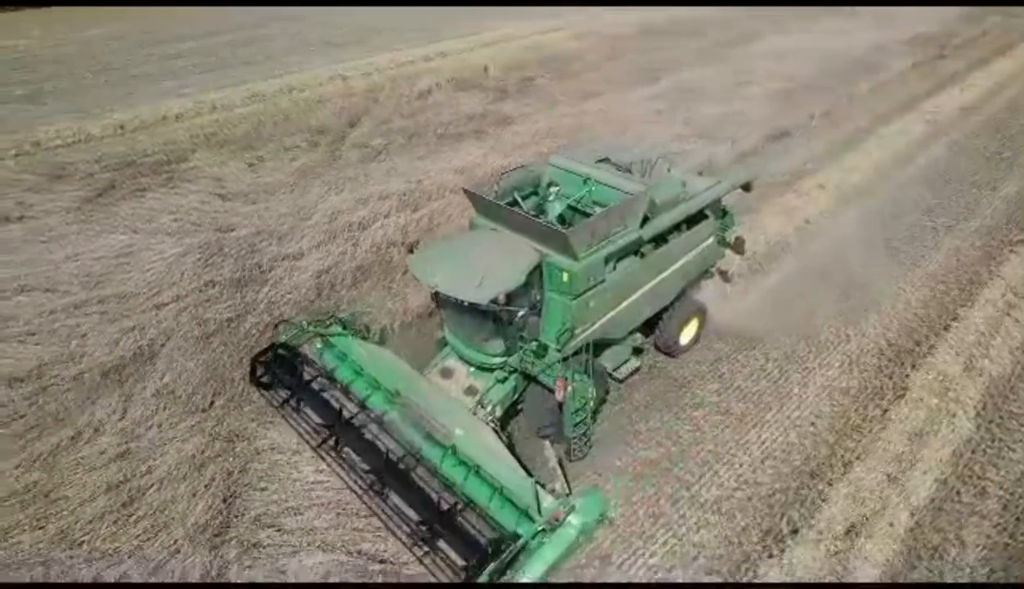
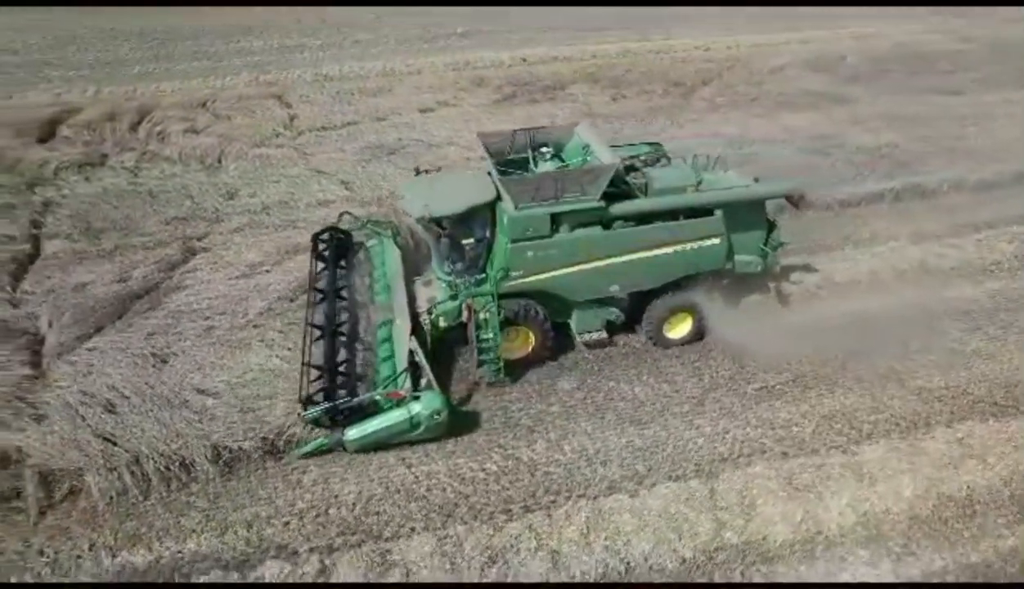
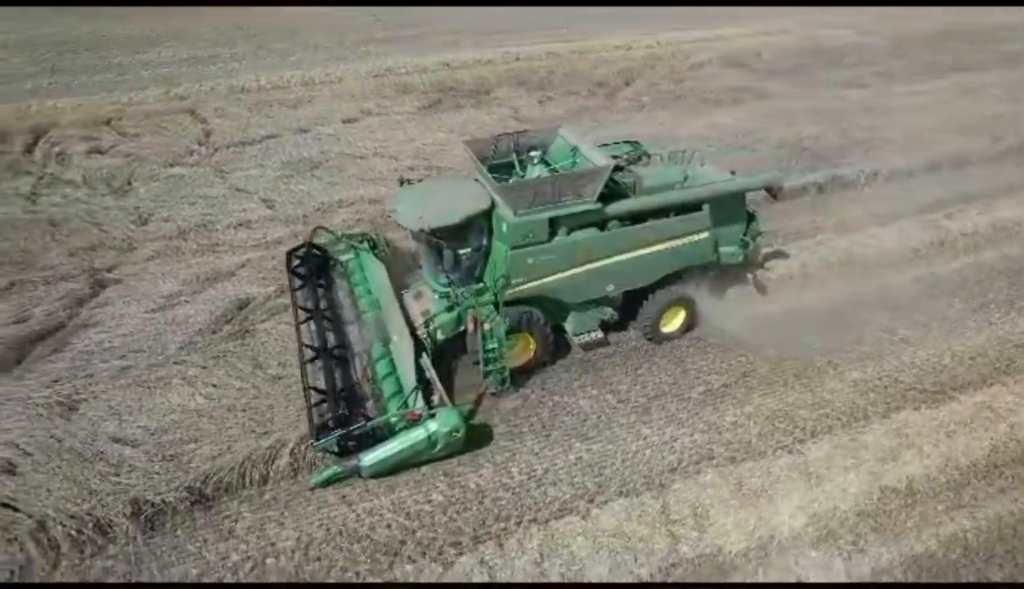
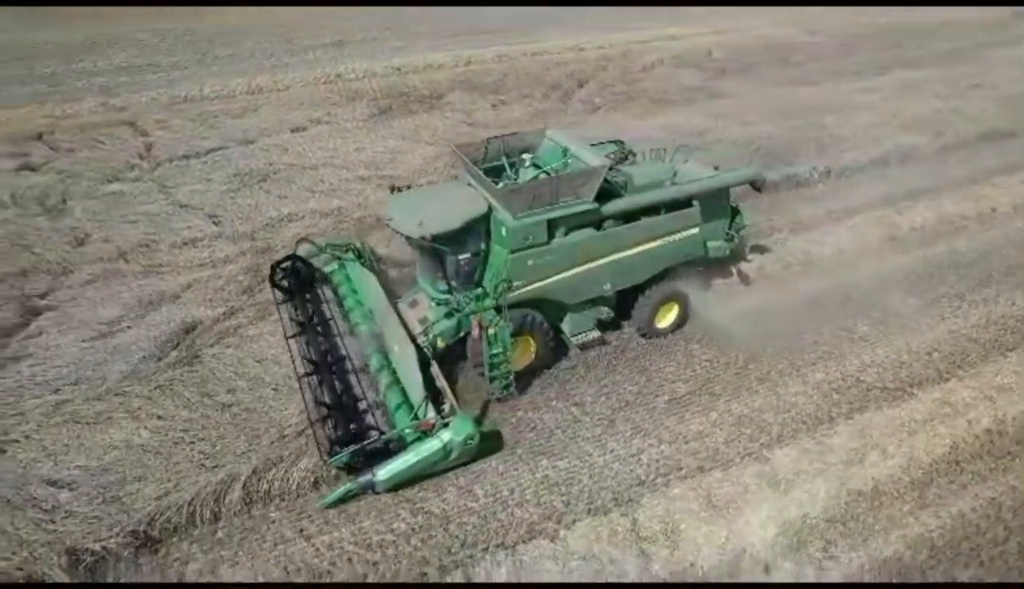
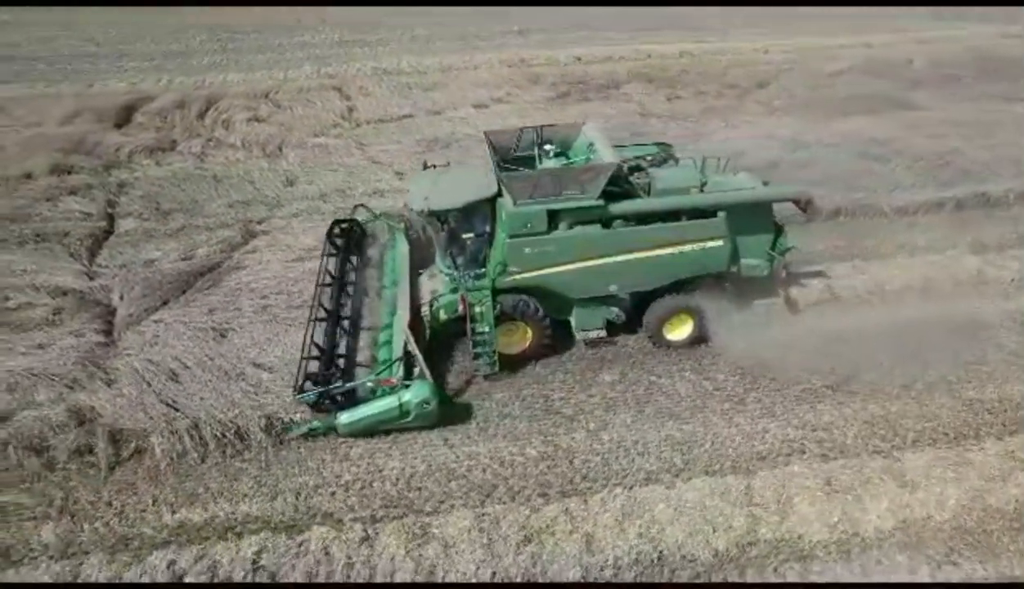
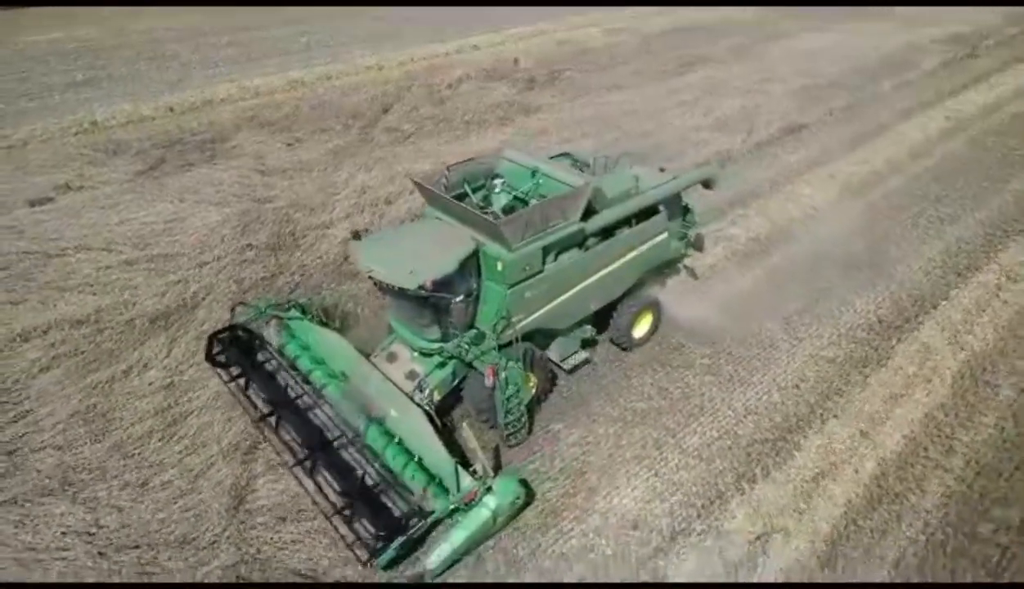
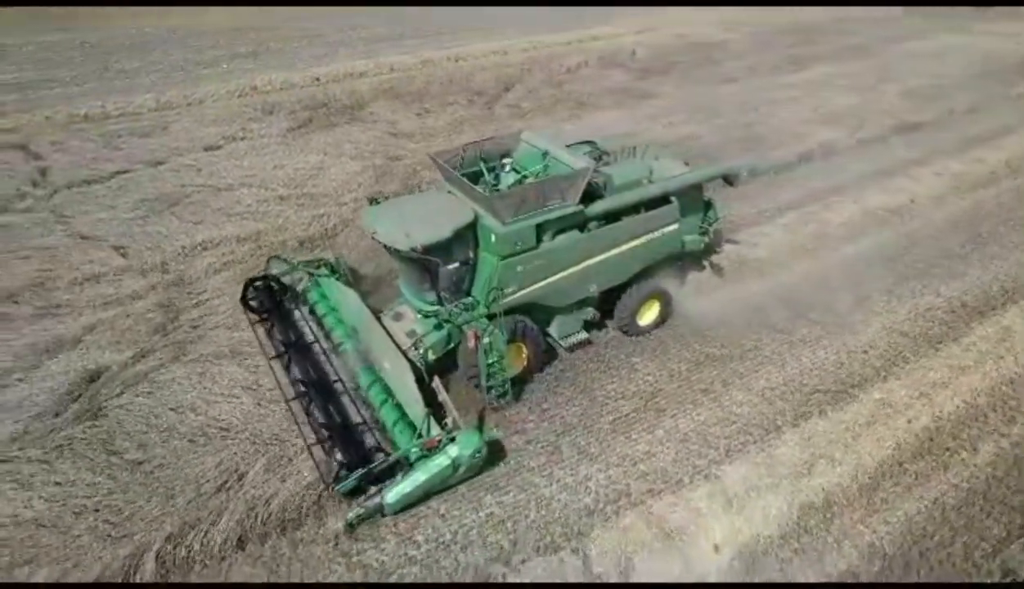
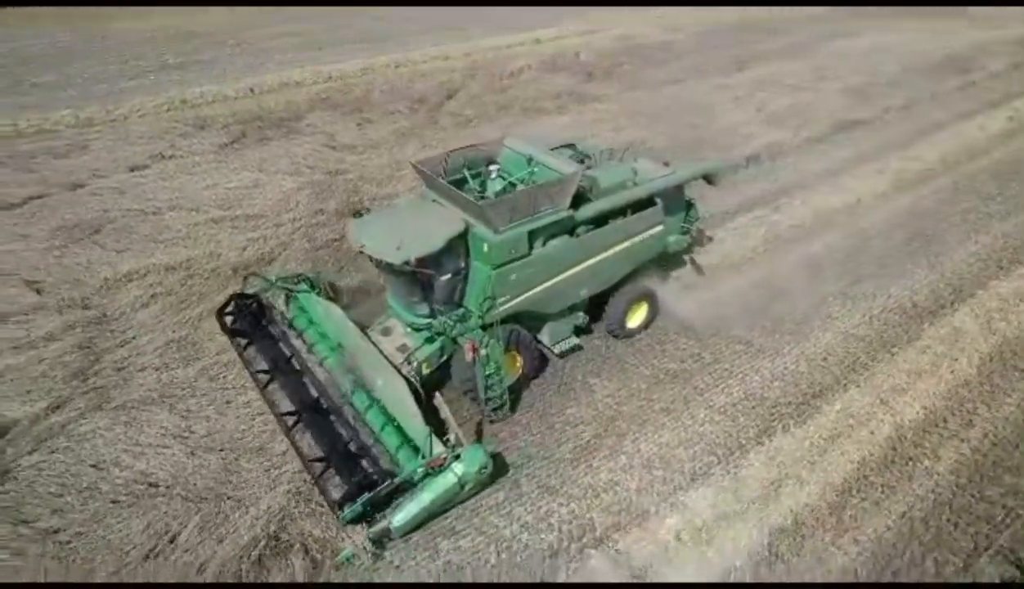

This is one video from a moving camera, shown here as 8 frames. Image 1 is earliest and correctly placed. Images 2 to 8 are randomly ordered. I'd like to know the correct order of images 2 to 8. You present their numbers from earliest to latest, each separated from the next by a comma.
6, 8, 7, 4, 3, 2, 5
